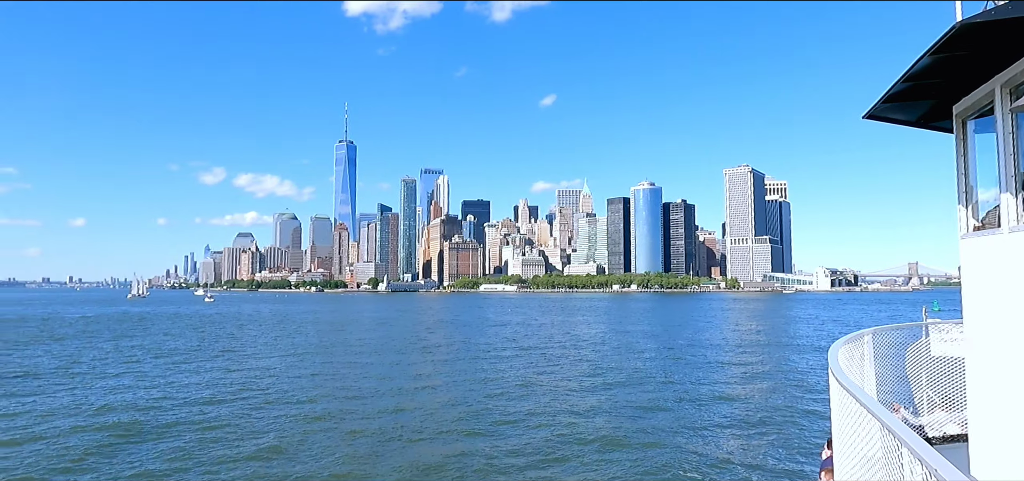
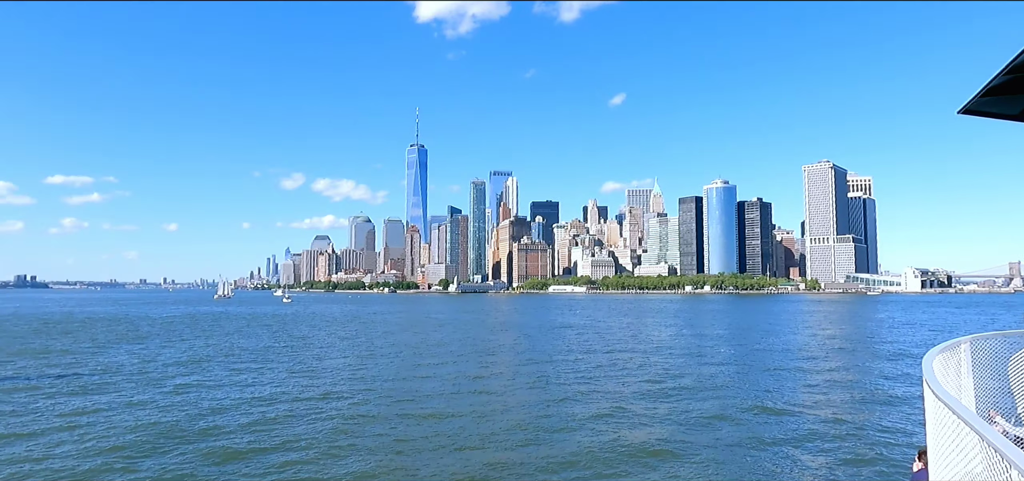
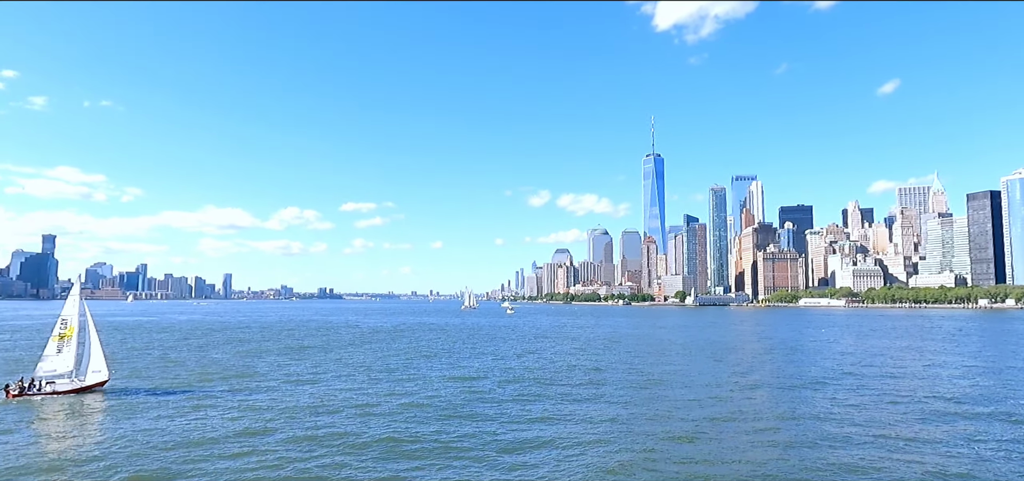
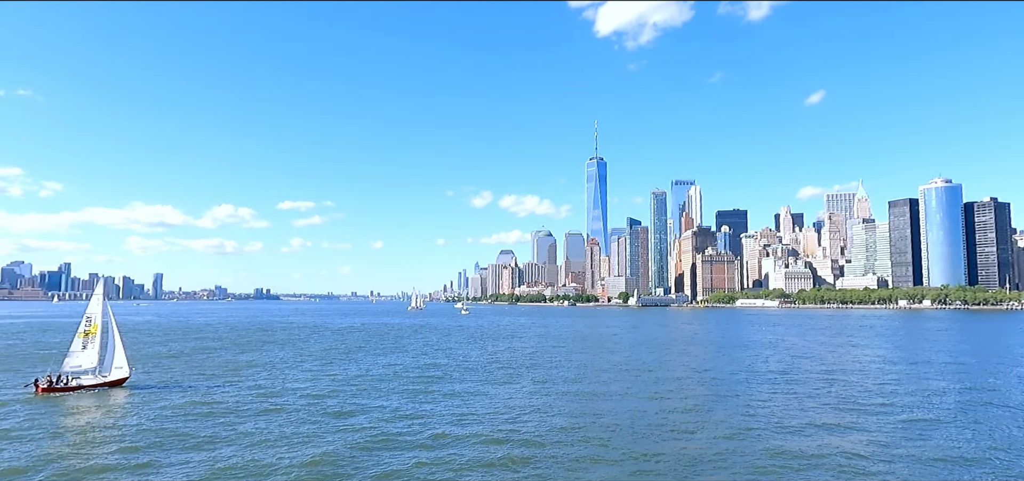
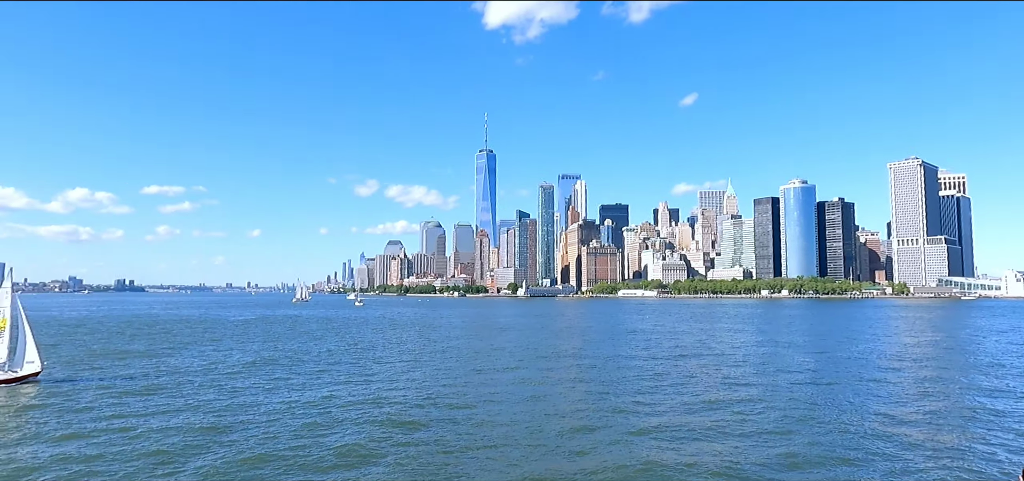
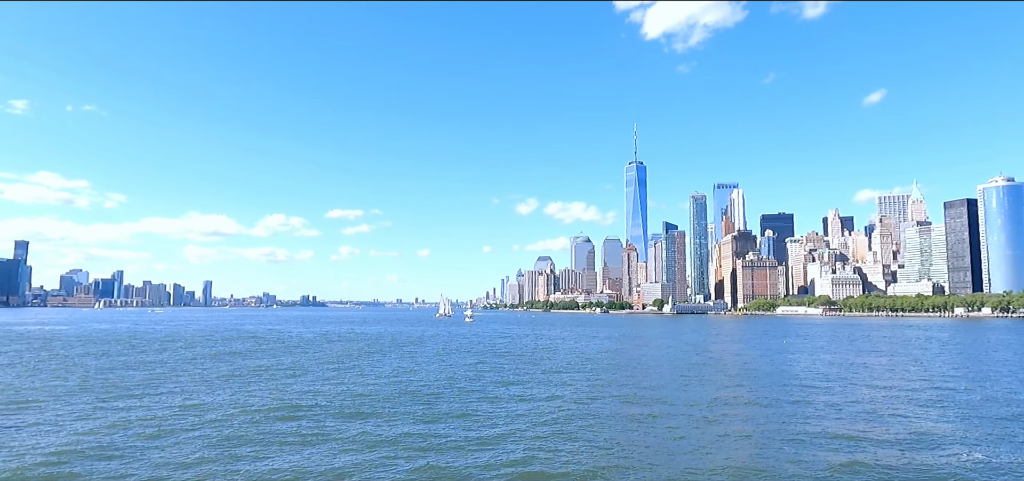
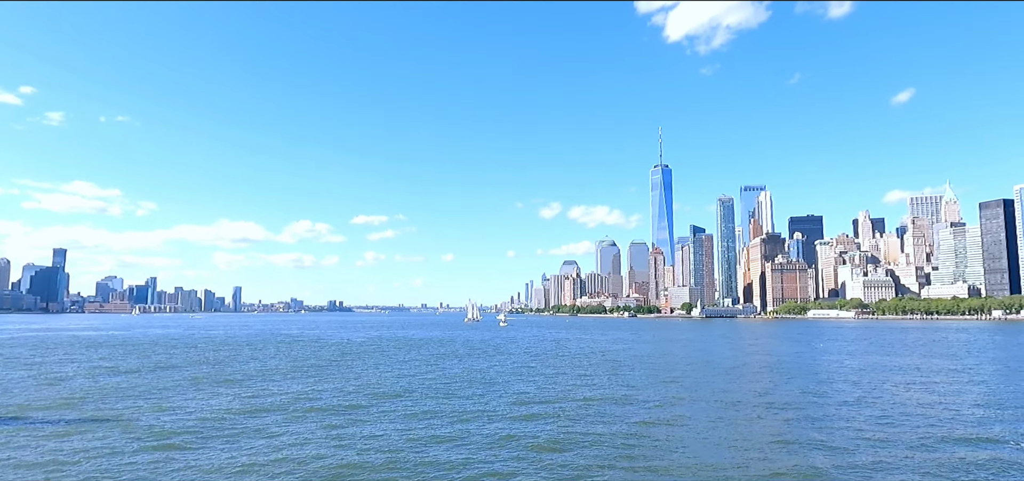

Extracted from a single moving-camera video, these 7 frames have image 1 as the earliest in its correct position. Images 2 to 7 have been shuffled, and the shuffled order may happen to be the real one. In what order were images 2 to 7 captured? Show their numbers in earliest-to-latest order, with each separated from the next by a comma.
2, 5, 4, 3, 7, 6
